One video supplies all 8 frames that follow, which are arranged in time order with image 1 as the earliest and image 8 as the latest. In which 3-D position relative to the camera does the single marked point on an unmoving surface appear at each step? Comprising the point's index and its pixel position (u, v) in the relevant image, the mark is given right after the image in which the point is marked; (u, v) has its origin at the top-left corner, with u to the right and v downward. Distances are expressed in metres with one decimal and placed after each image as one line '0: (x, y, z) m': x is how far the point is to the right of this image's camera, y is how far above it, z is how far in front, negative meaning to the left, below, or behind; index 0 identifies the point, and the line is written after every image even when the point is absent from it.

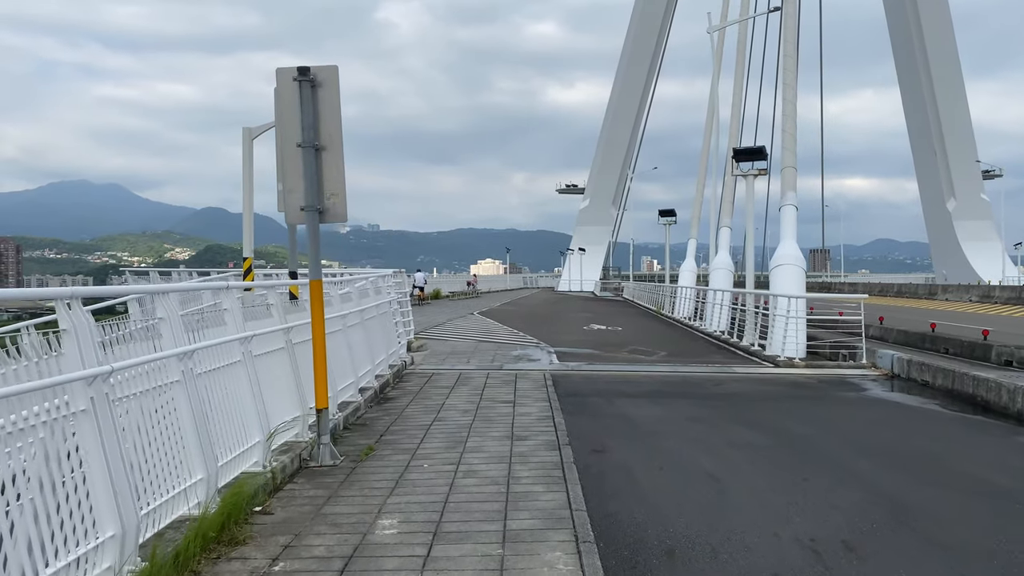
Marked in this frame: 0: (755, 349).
0: (+5.1, -1.3, +15.4) m
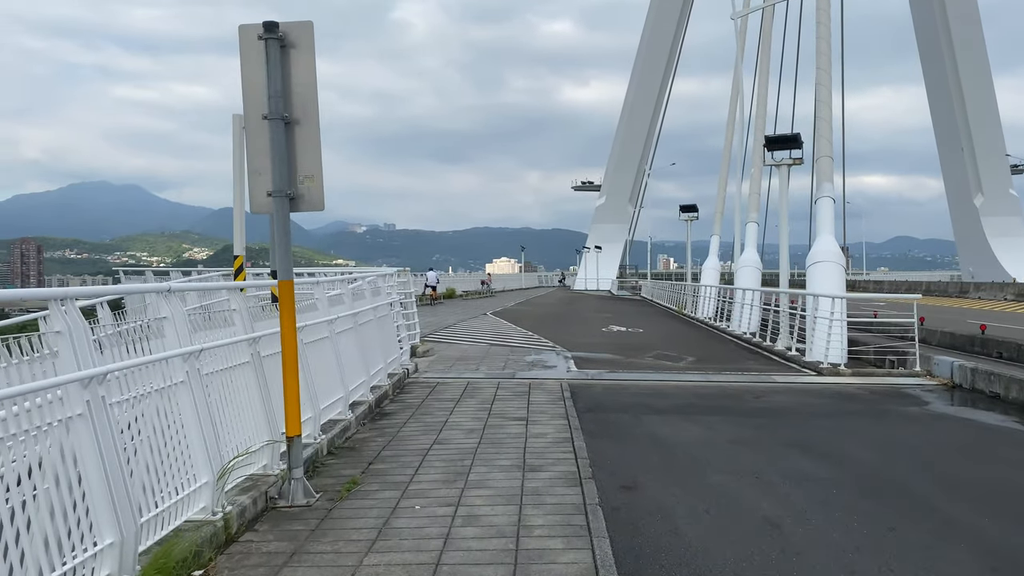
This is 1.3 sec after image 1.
0: (+5.4, -1.3, +14.1) m
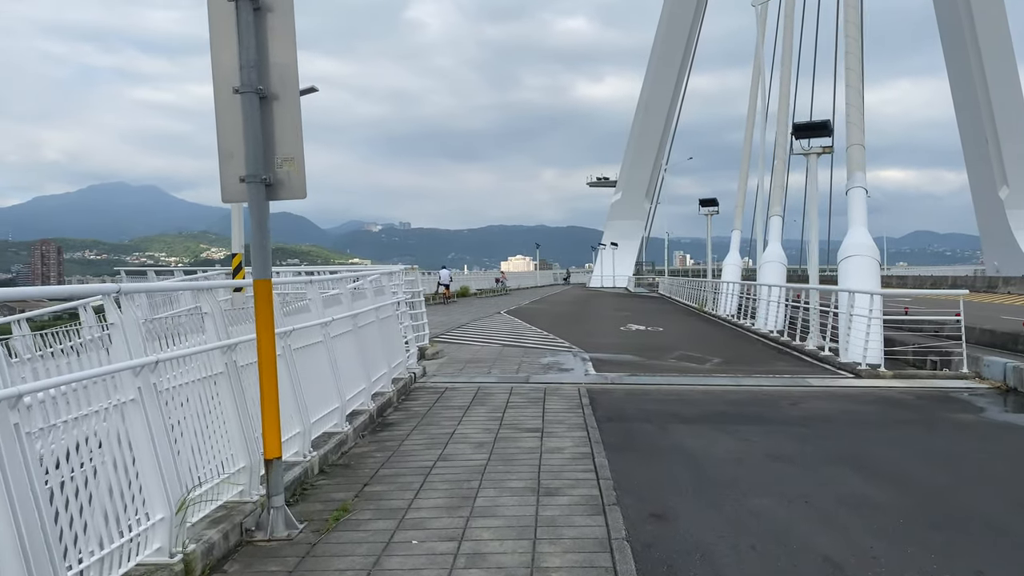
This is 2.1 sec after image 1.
0: (+5.6, -1.2, +13.2) m
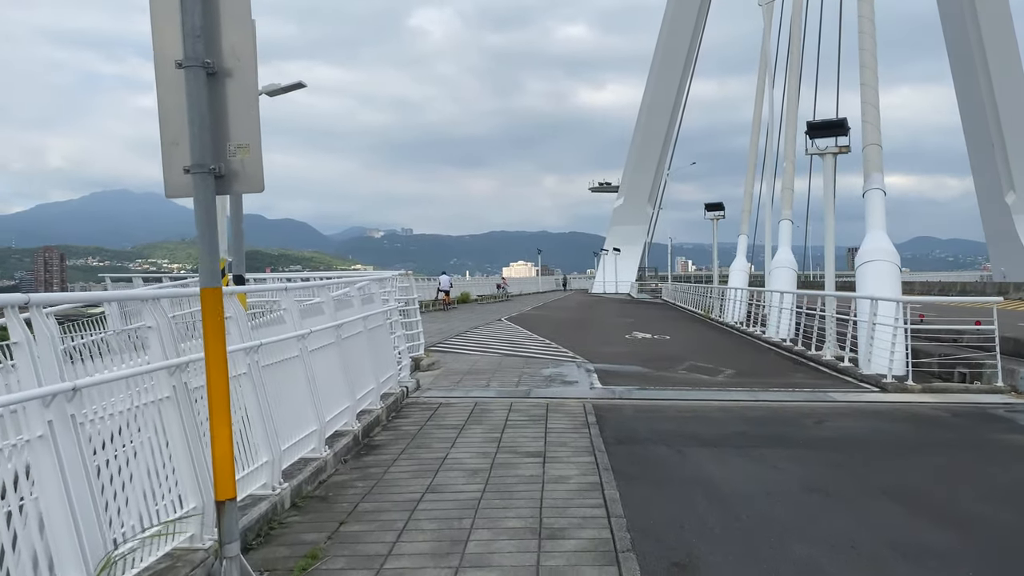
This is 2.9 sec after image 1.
0: (+5.6, -1.3, +12.4) m
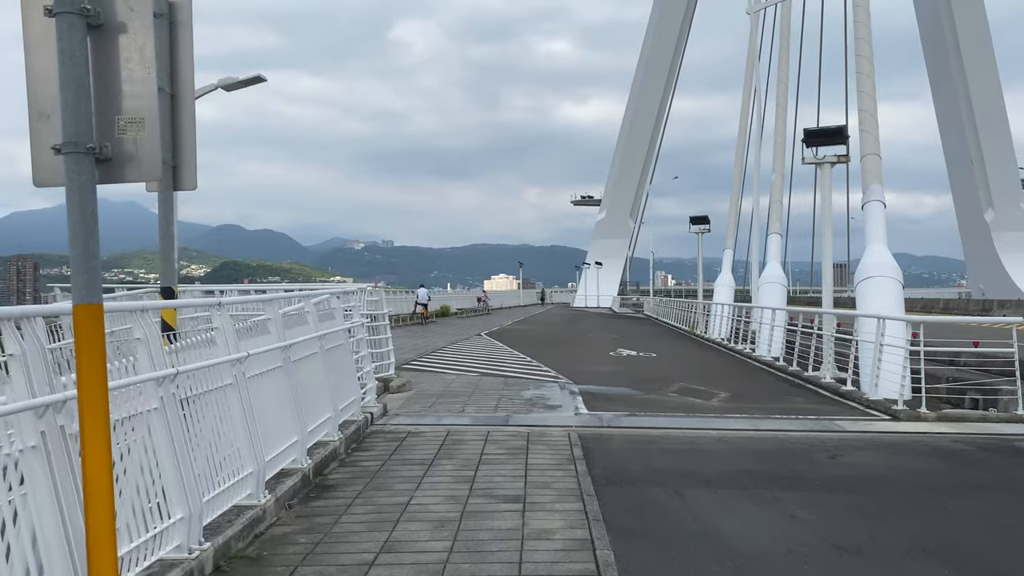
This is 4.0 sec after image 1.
0: (+5.3, -1.6, +11.6) m
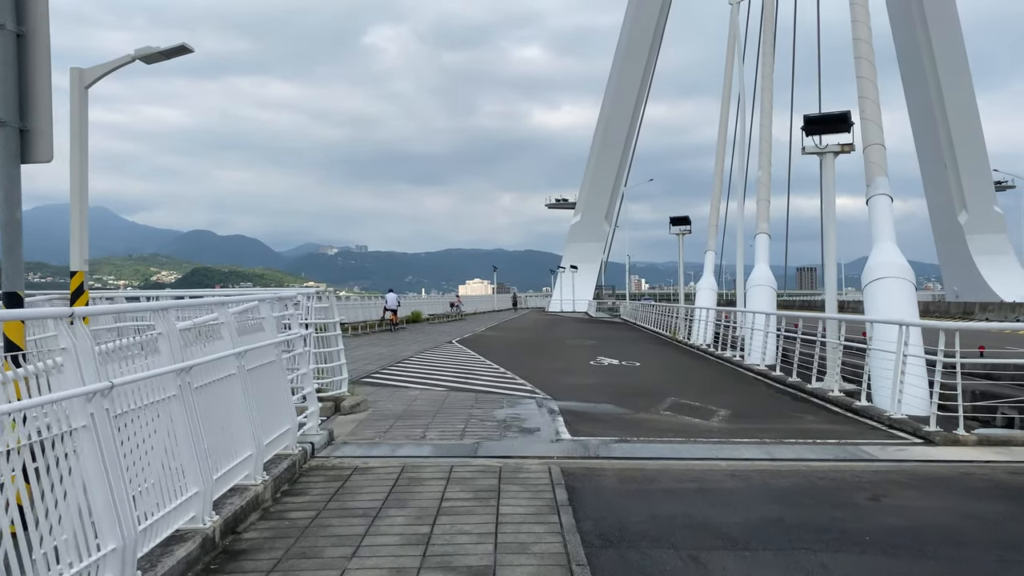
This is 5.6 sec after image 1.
0: (+4.9, -1.6, +10.3) m
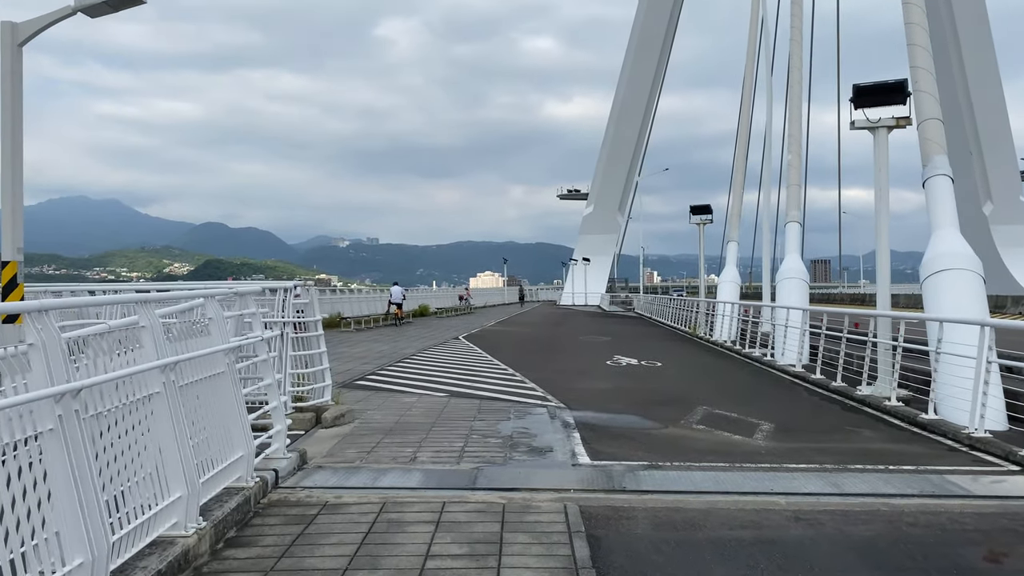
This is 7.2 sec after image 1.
0: (+5.0, -1.6, +8.8) m
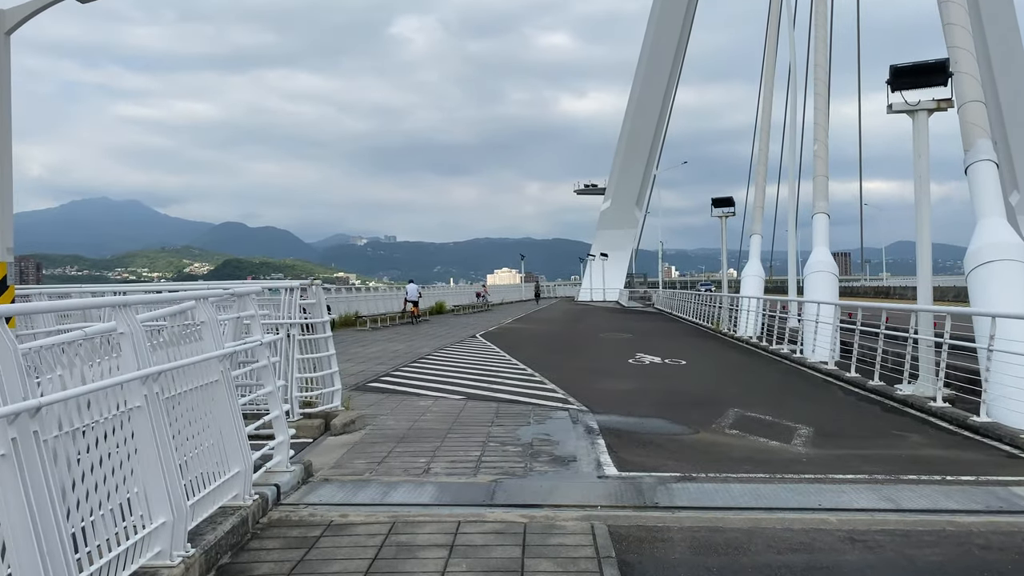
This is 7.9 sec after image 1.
0: (+5.2, -1.5, +8.2) m
